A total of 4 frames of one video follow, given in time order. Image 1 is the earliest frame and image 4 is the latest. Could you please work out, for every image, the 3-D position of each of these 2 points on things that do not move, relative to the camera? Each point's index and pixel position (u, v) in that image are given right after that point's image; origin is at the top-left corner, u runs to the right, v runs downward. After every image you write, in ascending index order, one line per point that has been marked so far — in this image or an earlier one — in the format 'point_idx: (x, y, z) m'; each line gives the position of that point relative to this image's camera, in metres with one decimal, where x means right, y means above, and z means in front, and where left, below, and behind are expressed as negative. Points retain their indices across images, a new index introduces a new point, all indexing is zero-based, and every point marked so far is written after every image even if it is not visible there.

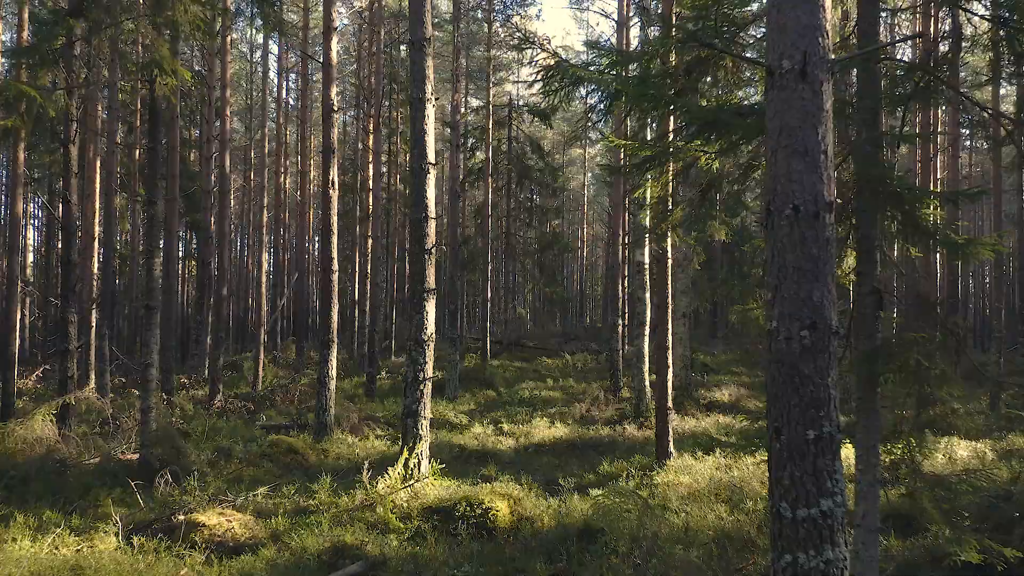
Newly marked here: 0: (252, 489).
0: (-3.4, -2.6, +7.2) m
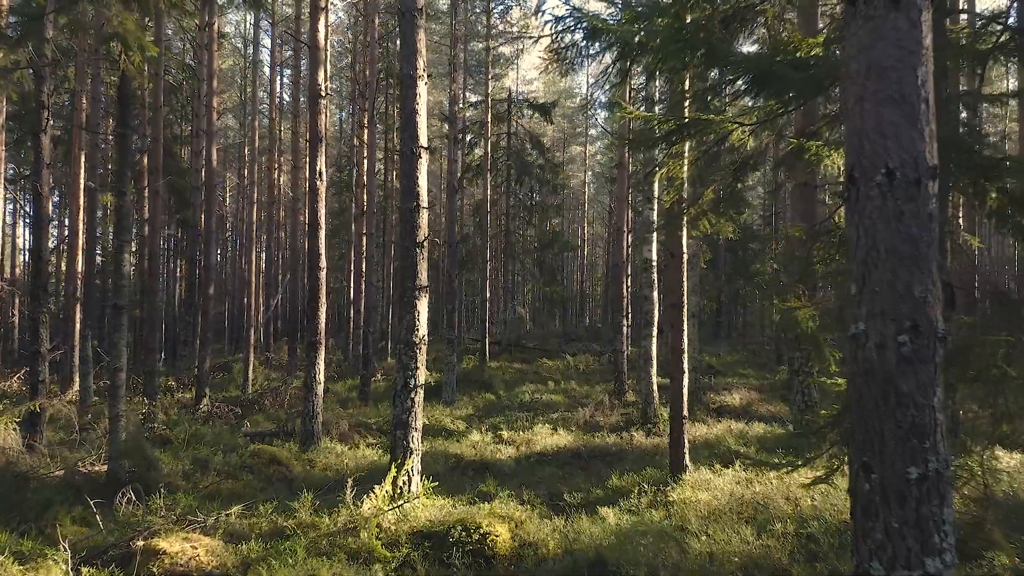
0: (-3.4, -2.6, +6.5) m
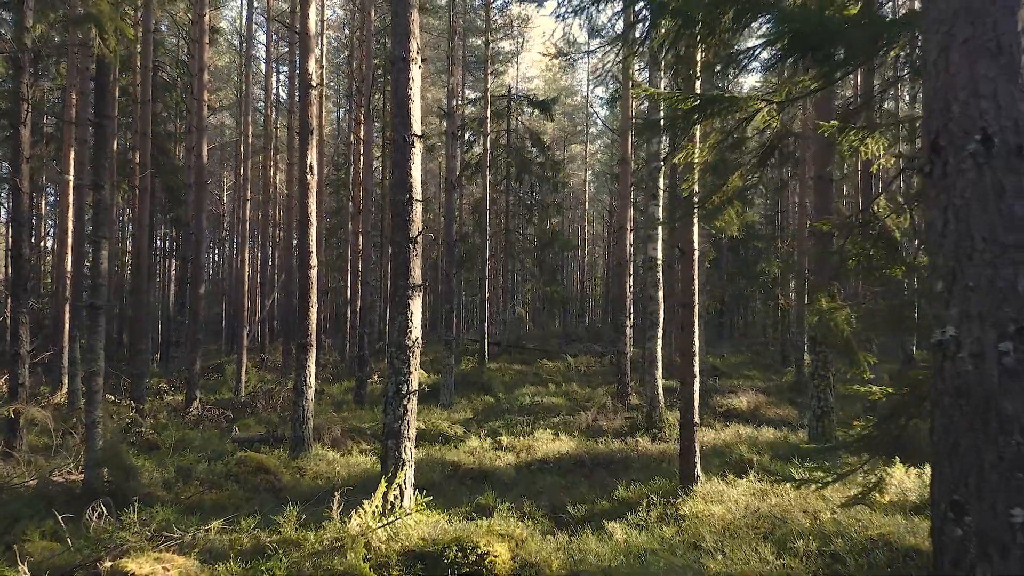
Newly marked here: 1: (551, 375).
0: (-3.4, -2.6, +6.1) m
1: (+1.2, -2.7, +17.1) m
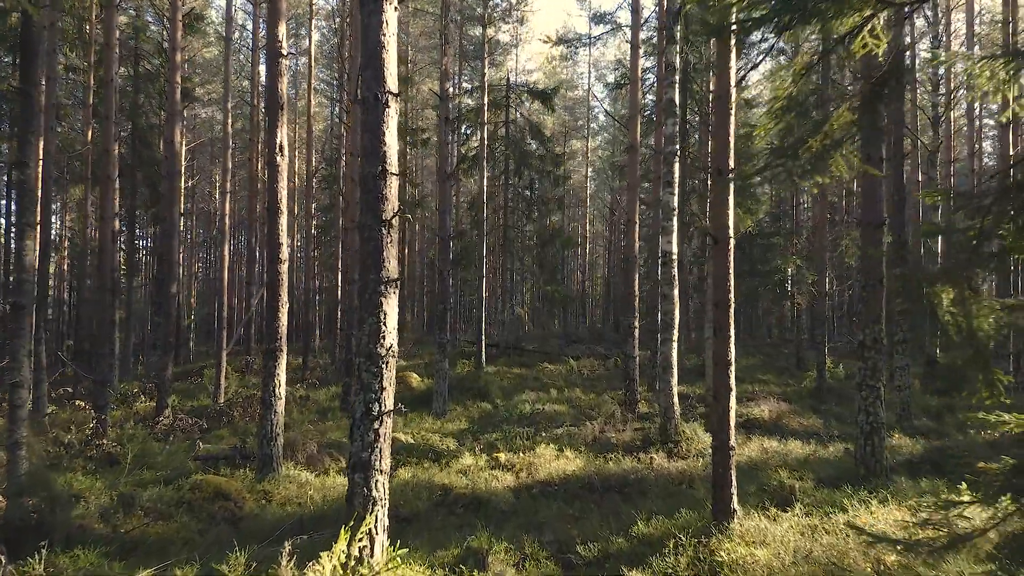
0: (-3.4, -2.5, +5.0) m
1: (+1.2, -2.6, +16.0) m
